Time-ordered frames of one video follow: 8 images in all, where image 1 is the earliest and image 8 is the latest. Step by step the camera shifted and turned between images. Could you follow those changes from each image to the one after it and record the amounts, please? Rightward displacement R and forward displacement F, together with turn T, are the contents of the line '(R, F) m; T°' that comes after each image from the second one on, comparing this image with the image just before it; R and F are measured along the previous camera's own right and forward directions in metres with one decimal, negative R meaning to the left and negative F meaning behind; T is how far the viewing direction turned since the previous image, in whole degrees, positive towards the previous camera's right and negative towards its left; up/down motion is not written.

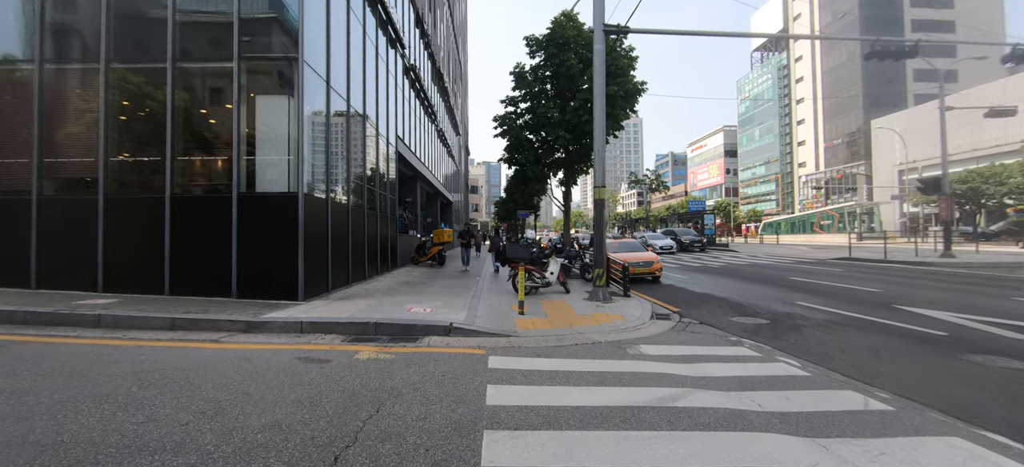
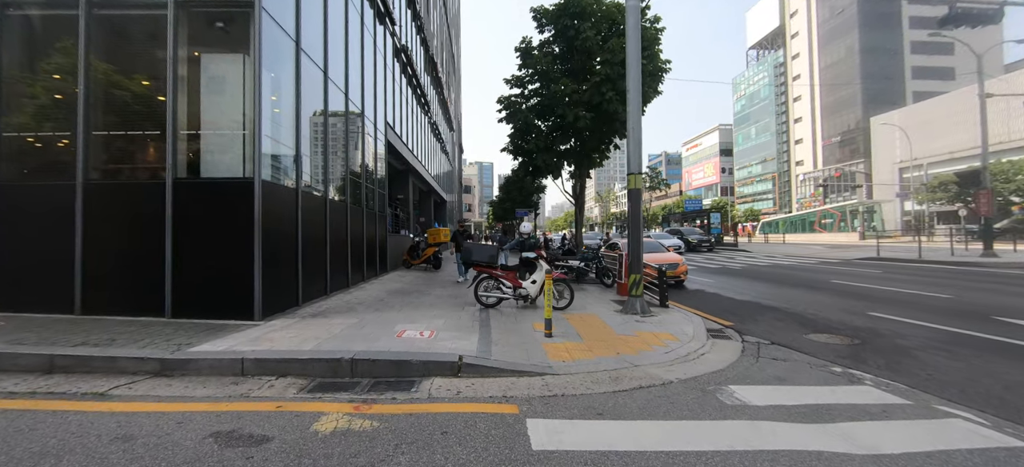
(-0.5, +1.8) m; +1°
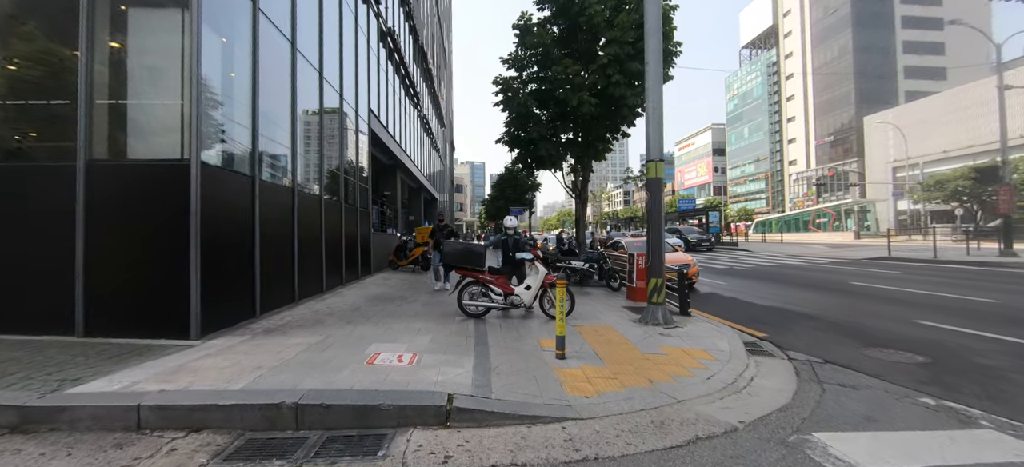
(-0.1, +1.2) m; +1°
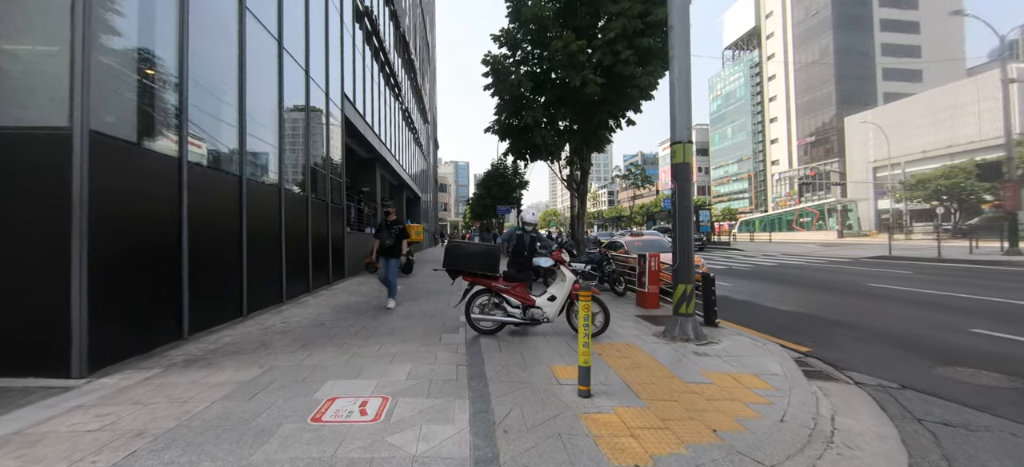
(-0.2, +1.2) m; +2°
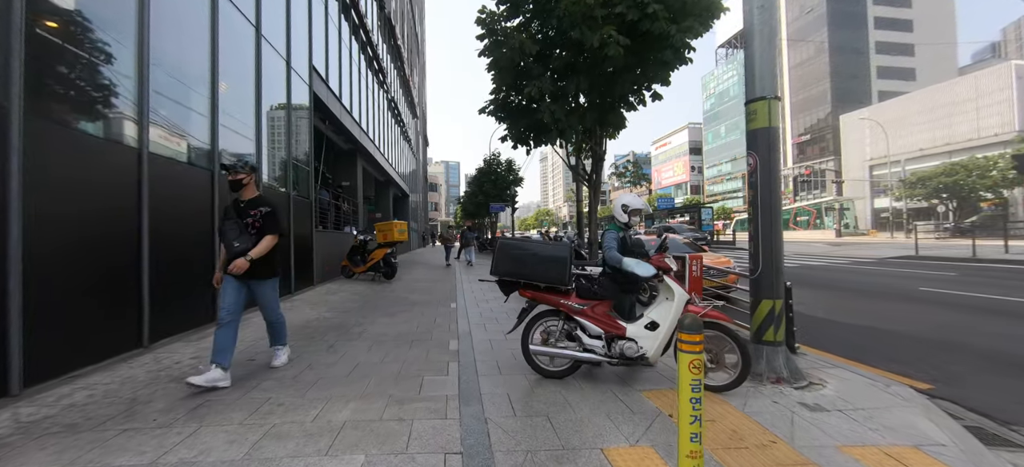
(-0.2, +1.7) m; +1°
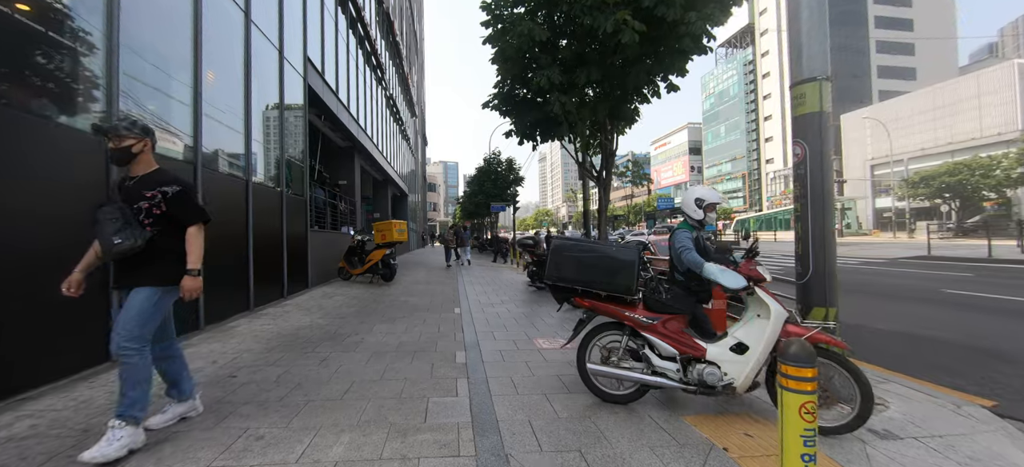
(-0.2, +0.5) m; 0°
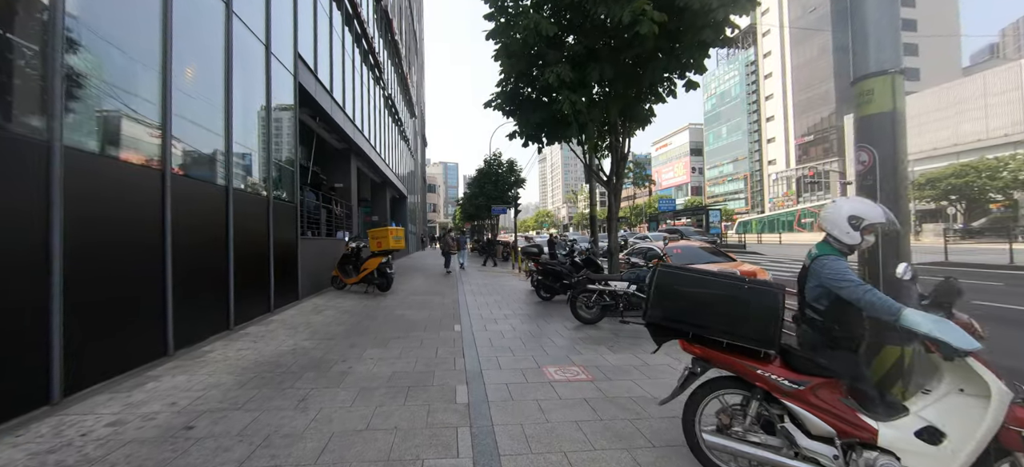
(-0.1, +0.6) m; 0°
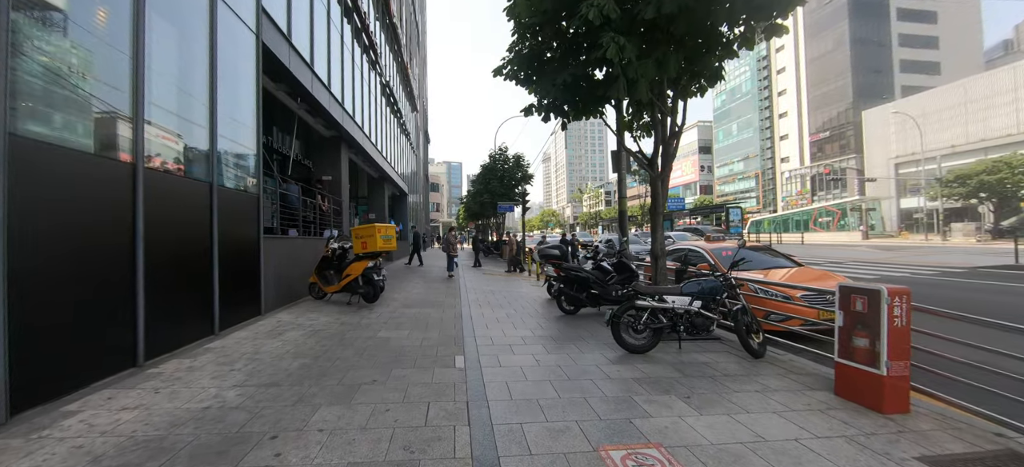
(-0.3, +1.7) m; -1°
